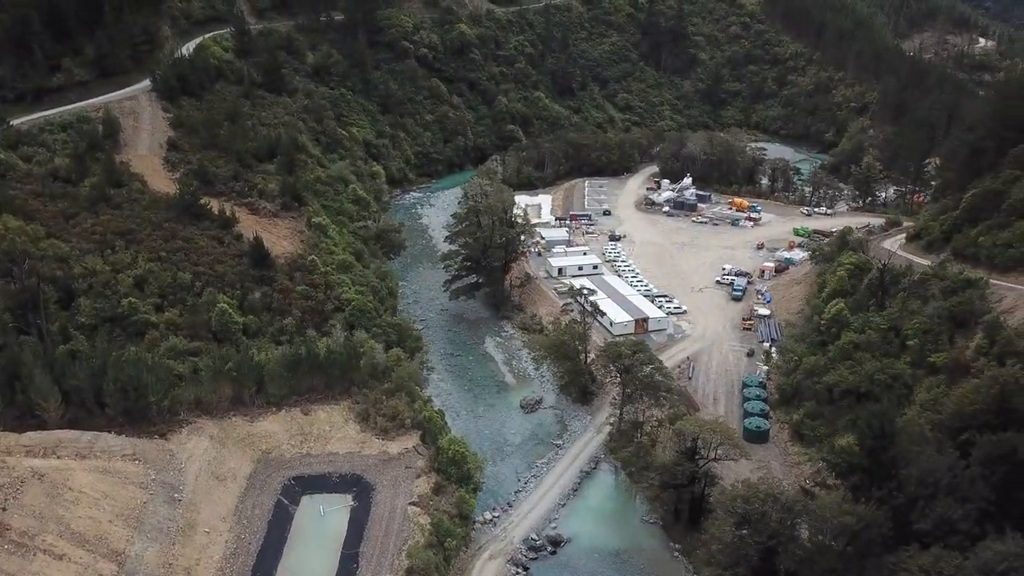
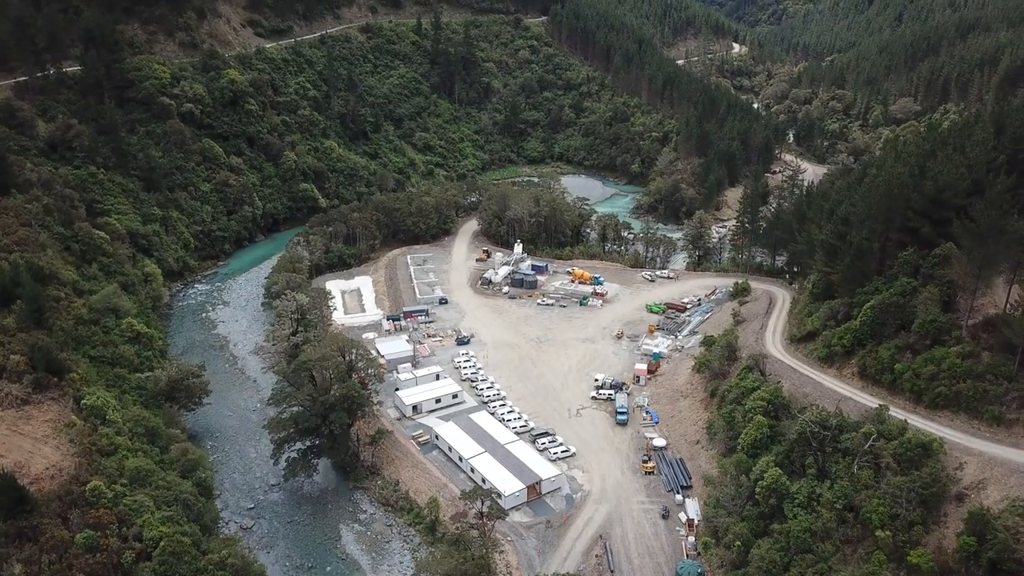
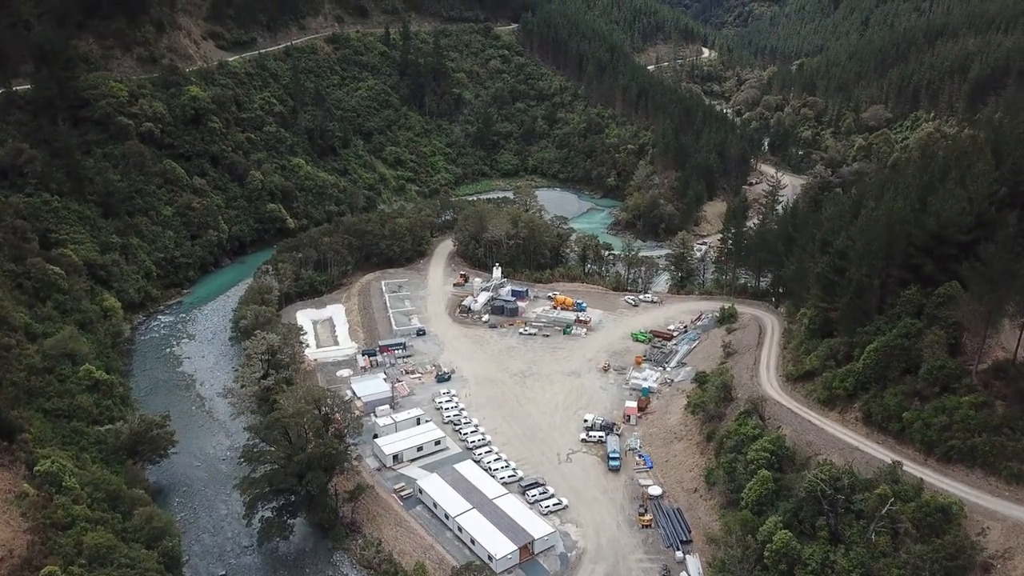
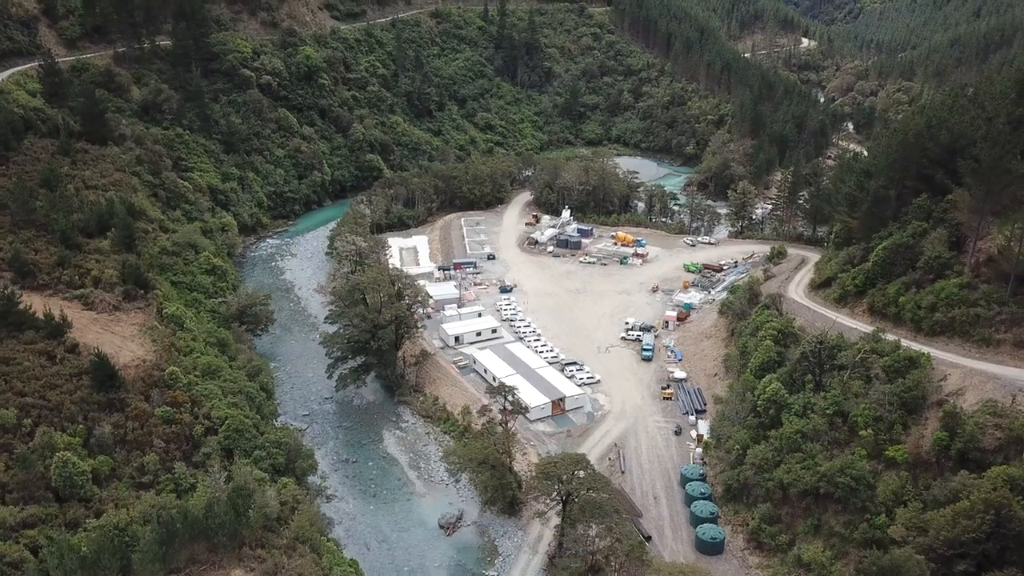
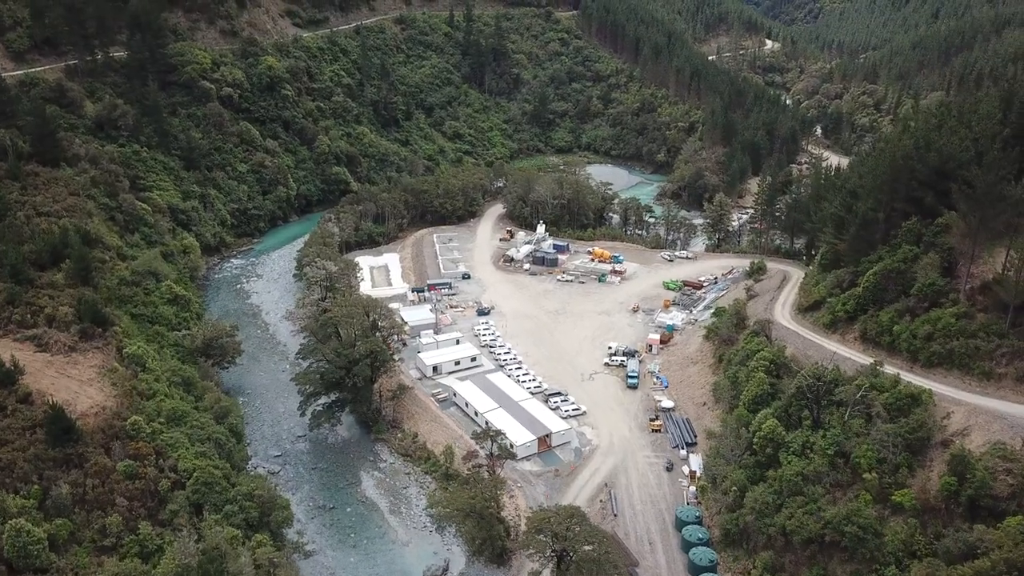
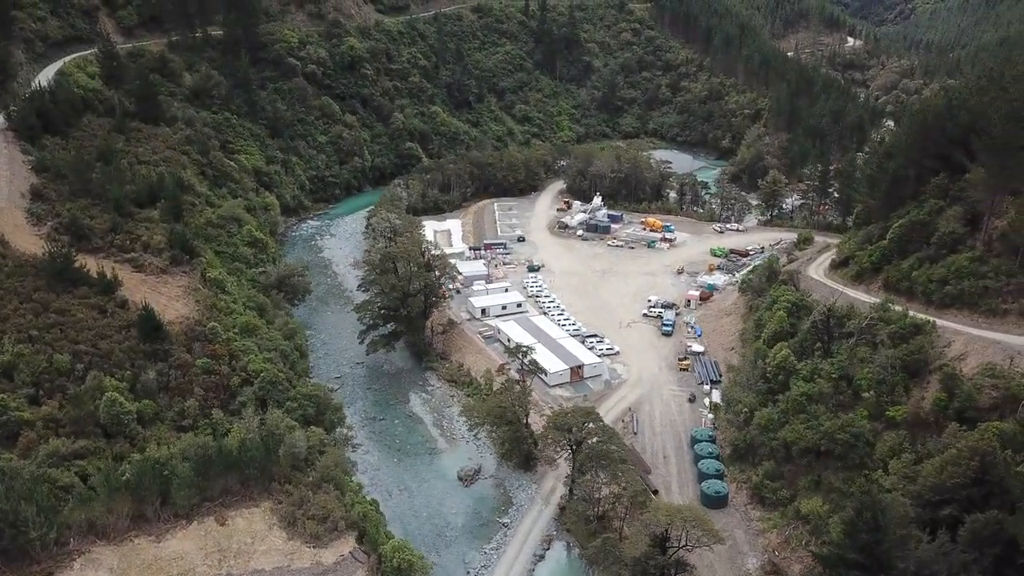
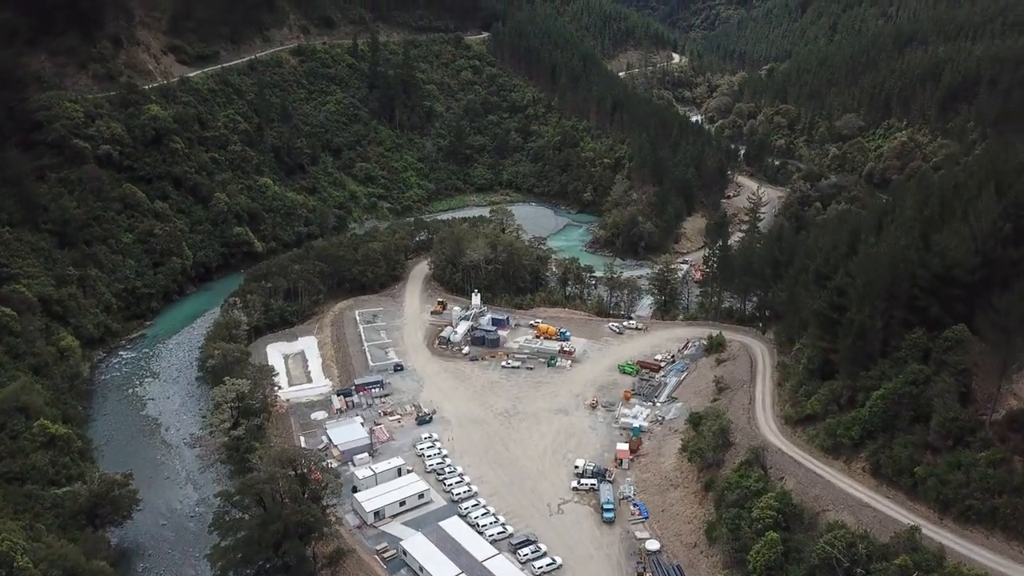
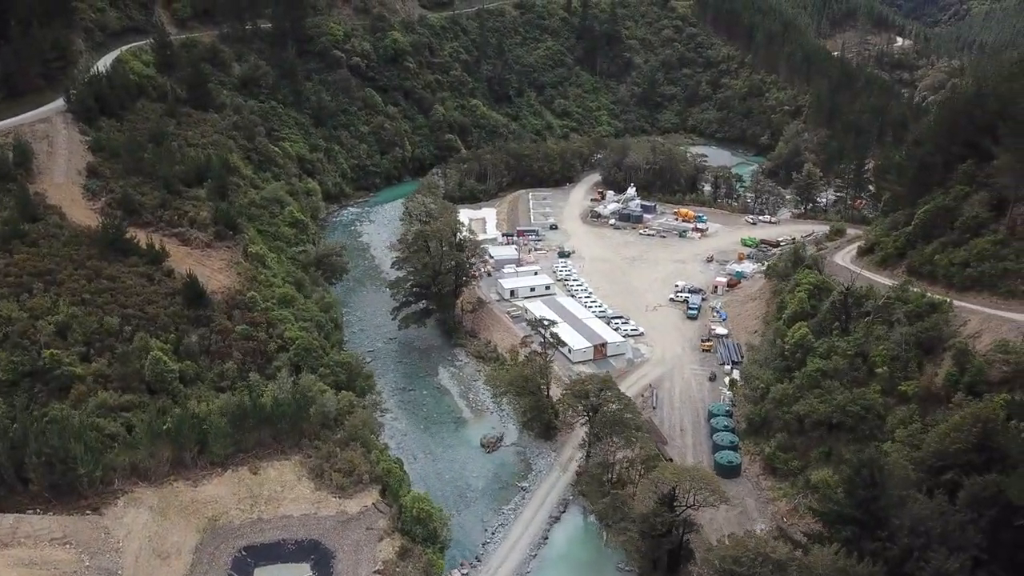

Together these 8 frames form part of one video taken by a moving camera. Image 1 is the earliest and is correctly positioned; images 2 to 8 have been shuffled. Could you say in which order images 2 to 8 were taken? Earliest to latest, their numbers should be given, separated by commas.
8, 6, 4, 5, 2, 3, 7
